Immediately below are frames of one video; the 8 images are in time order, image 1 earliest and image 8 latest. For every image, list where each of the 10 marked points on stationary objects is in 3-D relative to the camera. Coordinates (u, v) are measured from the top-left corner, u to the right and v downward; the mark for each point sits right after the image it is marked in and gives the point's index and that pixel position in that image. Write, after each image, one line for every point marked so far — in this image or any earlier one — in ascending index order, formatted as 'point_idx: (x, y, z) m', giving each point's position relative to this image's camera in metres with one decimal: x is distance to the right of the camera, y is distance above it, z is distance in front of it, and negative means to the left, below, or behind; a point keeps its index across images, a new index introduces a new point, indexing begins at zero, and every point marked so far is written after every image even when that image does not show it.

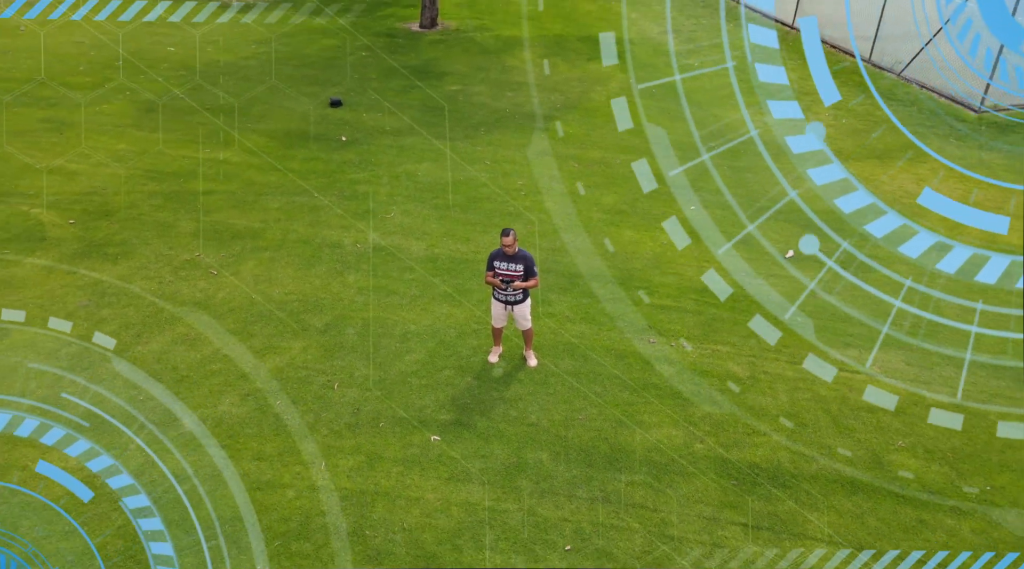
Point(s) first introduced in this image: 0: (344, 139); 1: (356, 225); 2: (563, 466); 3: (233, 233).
0: (-2.2, +1.9, +9.9) m
1: (-1.6, +0.6, +7.8) m
2: (+0.3, -1.1, +4.8) m
3: (-2.8, +0.5, +7.6) m
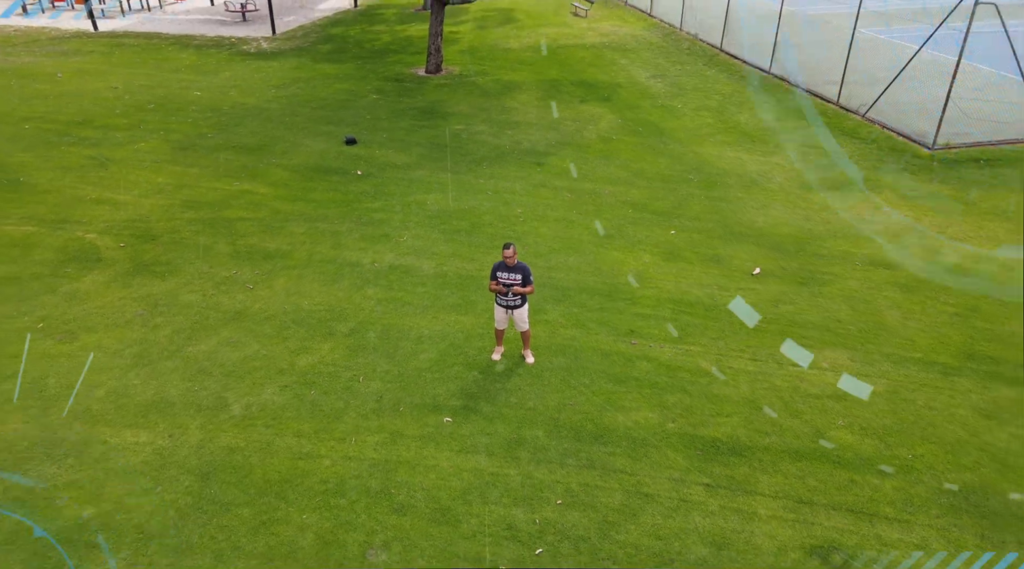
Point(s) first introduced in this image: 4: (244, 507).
0: (-2.2, +1.6, +10.9) m
1: (-1.6, +0.4, +8.8) m
2: (+0.3, -1.2, +5.7) m
3: (-2.8, +0.4, +8.6) m
4: (-1.8, -1.5, +5.2) m
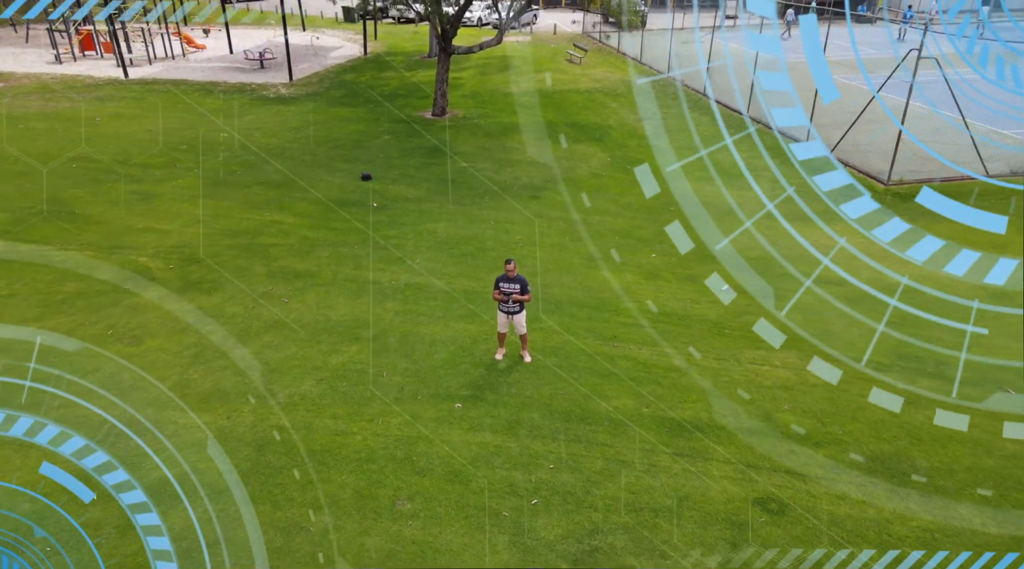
0: (-2.2, +1.3, +12.2) m
1: (-1.6, +0.2, +10.0) m
2: (+0.3, -1.2, +6.9) m
3: (-2.8, +0.1, +9.8) m
4: (-1.8, -1.5, +6.3) m
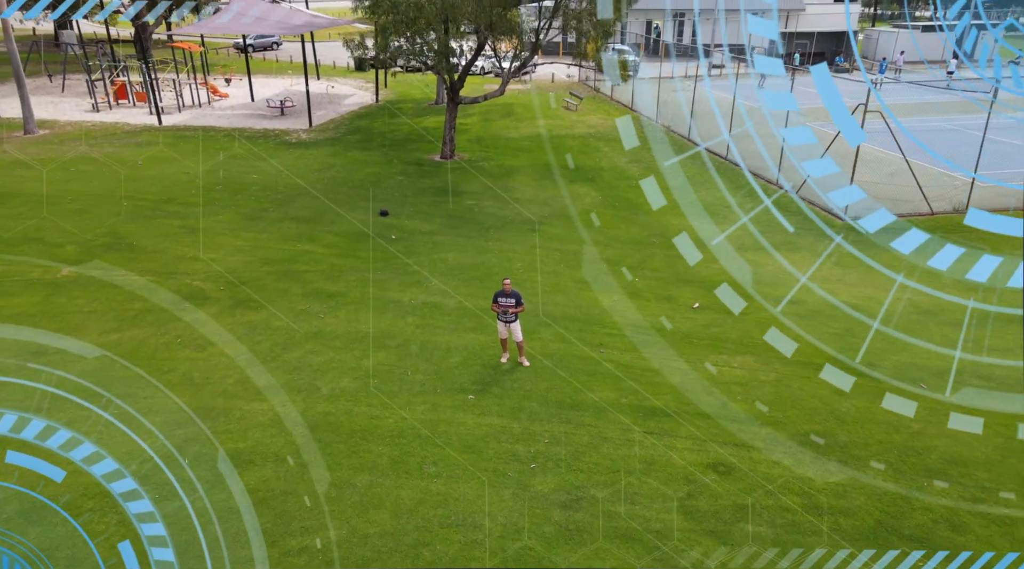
0: (-2.2, +0.9, +13.9) m
1: (-1.6, -0.1, +11.7) m
2: (+0.4, -1.4, +8.5) m
3: (-2.7, -0.1, +11.5) m
4: (-1.8, -1.6, +7.9) m
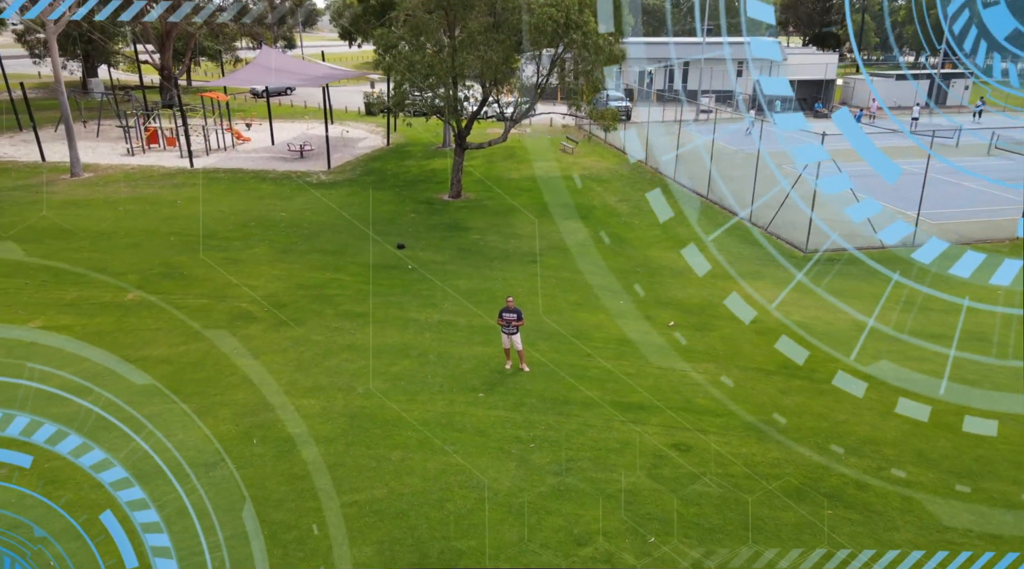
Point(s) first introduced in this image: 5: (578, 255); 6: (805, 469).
0: (-2.1, +0.4, +15.9) m
1: (-1.5, -0.5, +13.6) m
2: (+0.4, -1.6, +10.4) m
3: (-2.7, -0.5, +13.4) m
4: (-1.7, -1.8, +9.7) m
5: (+1.4, +0.7, +16.7) m
6: (+3.4, -2.1, +8.9) m
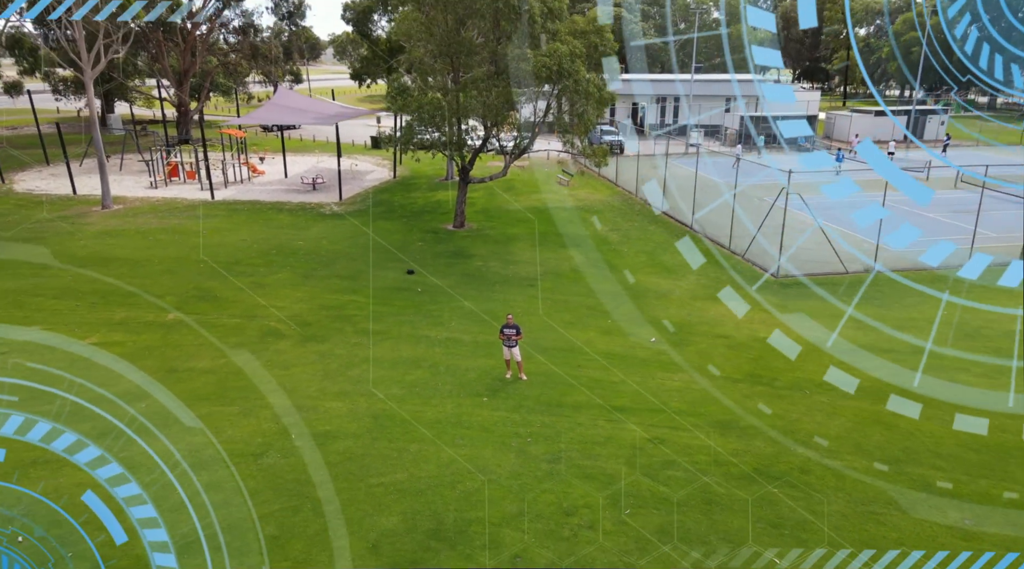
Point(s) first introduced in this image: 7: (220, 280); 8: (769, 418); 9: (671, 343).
0: (-2.1, -0.2, +17.6) m
1: (-1.5, -0.9, +15.3) m
2: (+0.4, -1.9, +12.0) m
3: (-2.7, -0.9, +15.1) m
4: (-1.7, -2.1, +11.4) m
5: (+1.4, +0.1, +18.5) m
6: (+3.4, -2.4, +10.5) m
7: (-6.9, +0.1, +18.0) m
8: (+3.9, -2.0, +11.6) m
9: (+3.0, -1.1, +14.6) m
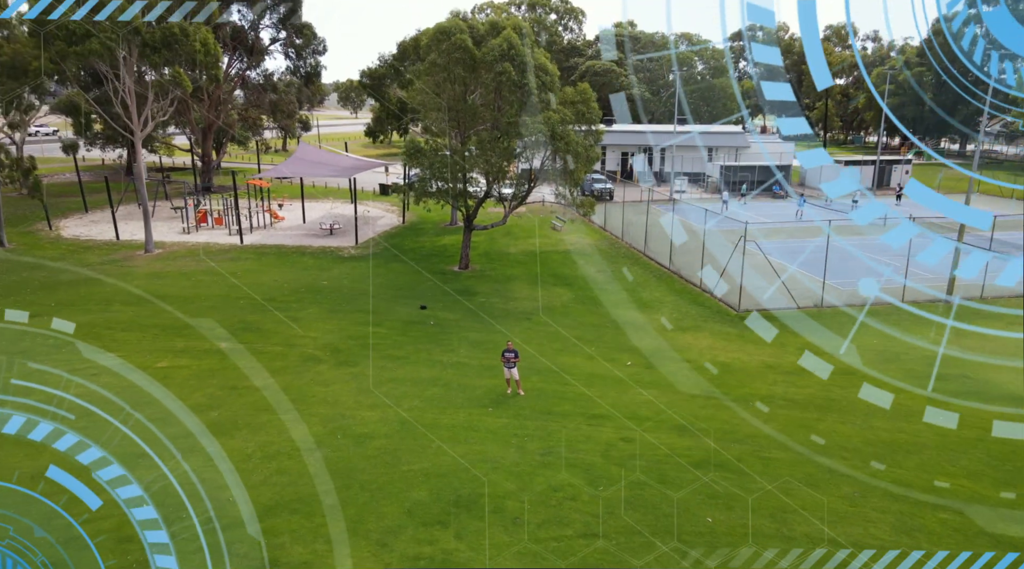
0: (-2.2, -1.1, +20.5) m
1: (-1.5, -1.7, +18.2) m
2: (+0.4, -2.5, +14.9) m
3: (-2.7, -1.7, +18.0) m
4: (-1.7, -2.7, +14.2) m
5: (+1.4, -0.8, +21.4) m
6: (+3.4, -2.9, +13.3) m
7: (-6.9, -0.8, +20.9) m
8: (+3.9, -2.6, +14.4) m
9: (+3.0, -1.9, +17.5) m
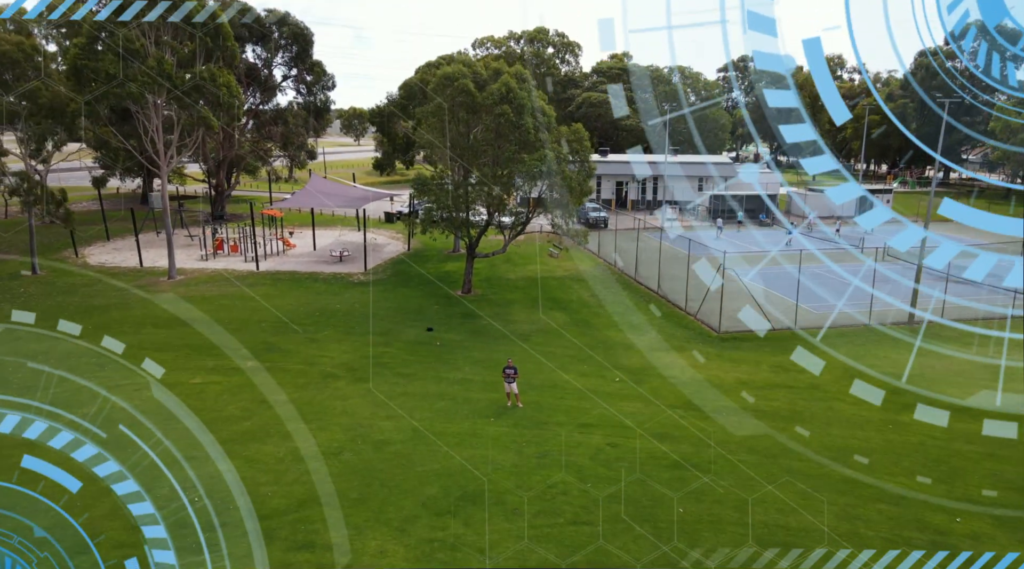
0: (-2.2, -1.8, +22.4) m
1: (-1.6, -2.3, +20.0) m
2: (+0.4, -3.0, +16.7) m
3: (-2.7, -2.4, +19.8) m
4: (-1.7, -3.2, +16.1) m
5: (+1.4, -1.5, +23.3) m
6: (+3.4, -3.4, +15.2) m
7: (-7.0, -1.5, +22.8) m
8: (+3.9, -3.1, +16.3) m
9: (+3.0, -2.5, +19.4) m
